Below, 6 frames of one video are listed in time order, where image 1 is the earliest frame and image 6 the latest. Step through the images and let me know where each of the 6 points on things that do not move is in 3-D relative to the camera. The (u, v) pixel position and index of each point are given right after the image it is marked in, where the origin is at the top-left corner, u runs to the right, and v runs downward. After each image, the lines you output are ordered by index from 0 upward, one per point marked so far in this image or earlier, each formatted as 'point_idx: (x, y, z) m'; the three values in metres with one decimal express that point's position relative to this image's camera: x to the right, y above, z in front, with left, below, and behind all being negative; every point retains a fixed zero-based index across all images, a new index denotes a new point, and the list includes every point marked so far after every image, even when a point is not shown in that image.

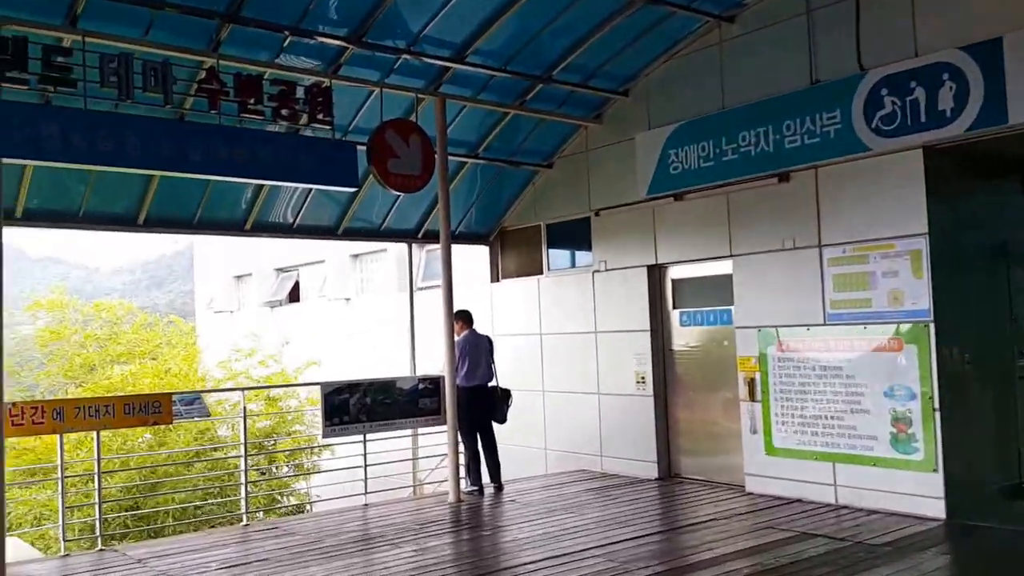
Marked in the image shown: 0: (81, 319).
0: (-4.6, -0.3, +9.0) m
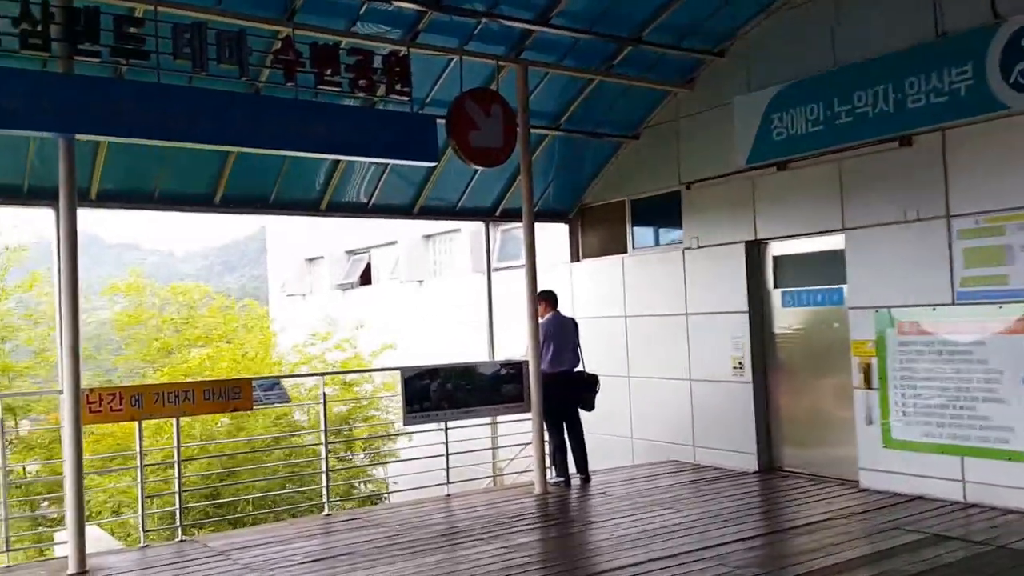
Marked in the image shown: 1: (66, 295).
0: (-3.8, -0.1, +9.0) m
1: (-2.3, -0.1, +4.3) m
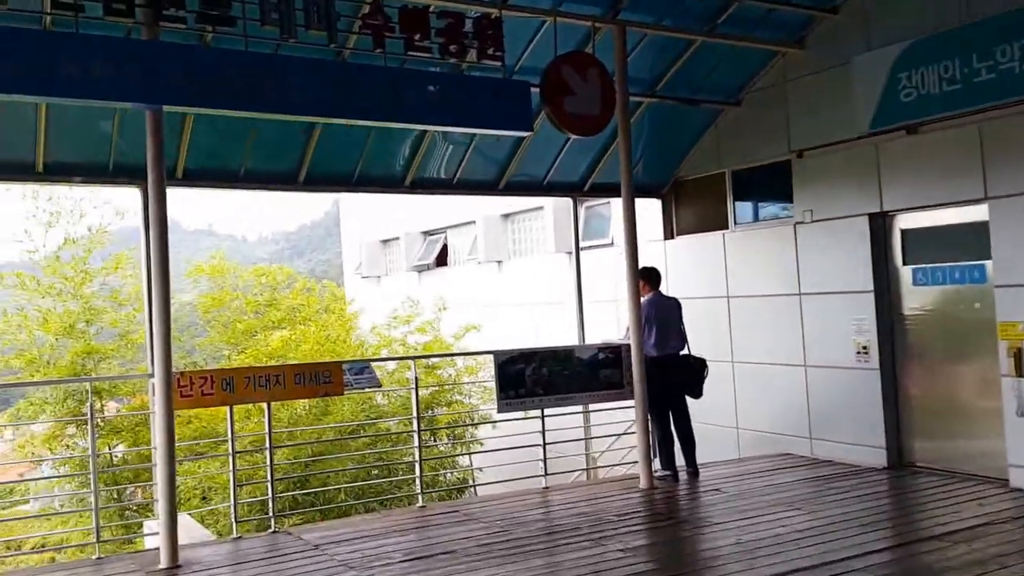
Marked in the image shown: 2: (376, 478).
0: (-2.9, 0.0, +8.9) m
1: (-1.7, 0.0, +4.0) m
2: (-1.1, -1.5, +6.5) m
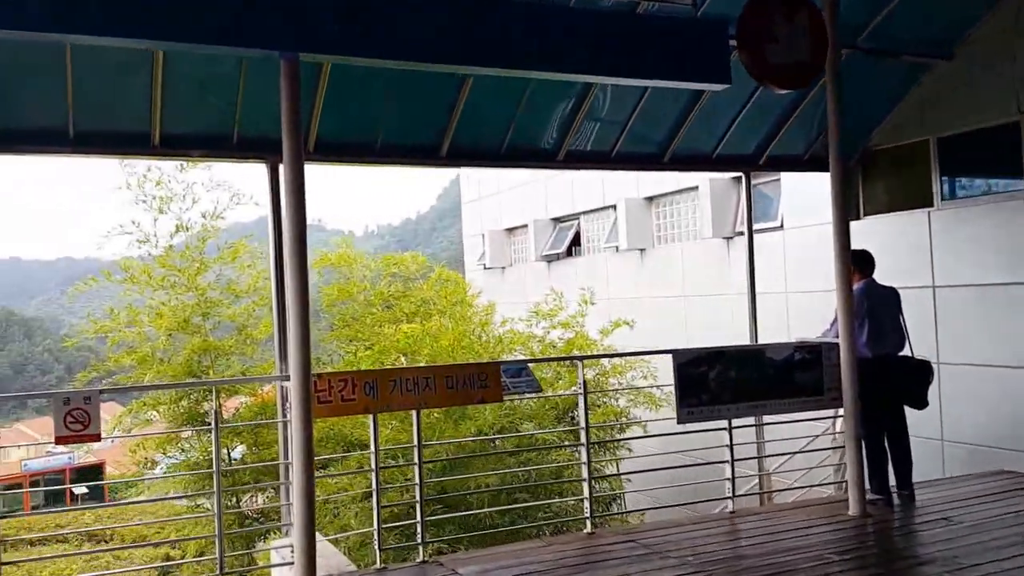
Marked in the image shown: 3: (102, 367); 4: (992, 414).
0: (-1.5, +0.1, +8.3) m
1: (-0.9, +0.1, +3.4) m
2: (0.0, -1.4, +5.7) m
3: (-3.1, -0.6, +6.3) m
4: (+3.0, -0.8, +5.1) m
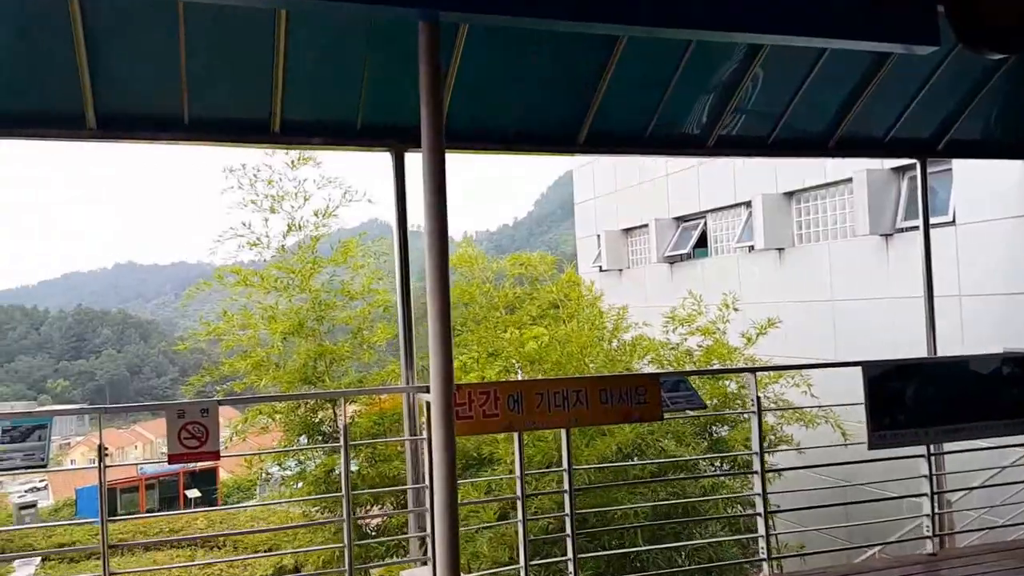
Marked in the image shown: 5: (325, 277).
0: (-0.4, +0.1, +7.9) m
1: (-0.3, +0.1, +2.9) m
2: (+0.9, -1.4, +5.1) m
3: (-2.2, -0.6, +6.1) m
4: (+3.7, -0.8, +4.2) m
5: (-1.4, +0.1, +6.1) m
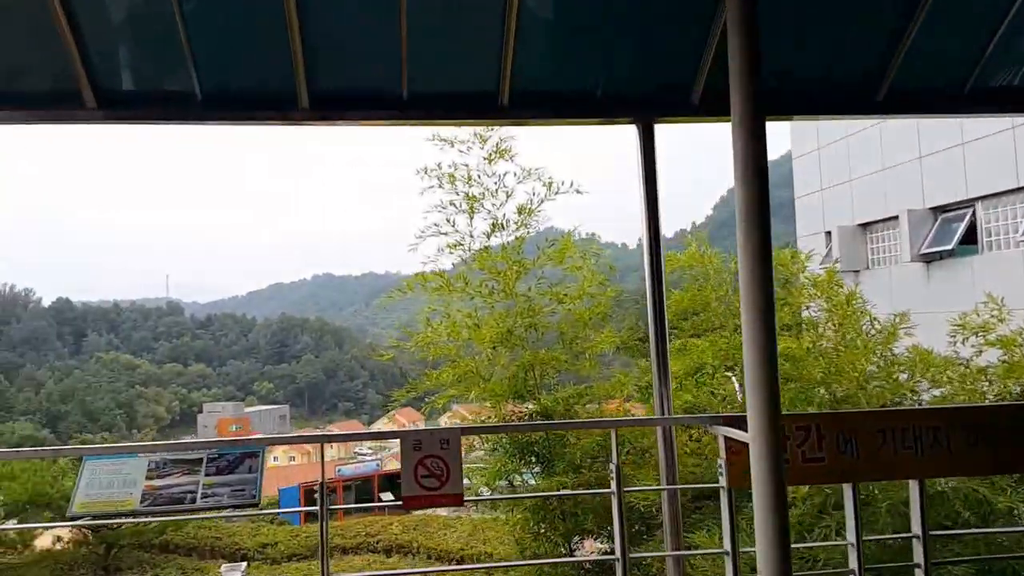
0: (+1.5, +0.1, +7.0) m
1: (+0.5, +0.1, +2.1) m
2: (+2.2, -1.4, +4.0) m
3: (-0.6, -0.6, +5.6) m
4: (+4.8, -0.8, +2.6) m
5: (+0.1, +0.1, +5.4) m
